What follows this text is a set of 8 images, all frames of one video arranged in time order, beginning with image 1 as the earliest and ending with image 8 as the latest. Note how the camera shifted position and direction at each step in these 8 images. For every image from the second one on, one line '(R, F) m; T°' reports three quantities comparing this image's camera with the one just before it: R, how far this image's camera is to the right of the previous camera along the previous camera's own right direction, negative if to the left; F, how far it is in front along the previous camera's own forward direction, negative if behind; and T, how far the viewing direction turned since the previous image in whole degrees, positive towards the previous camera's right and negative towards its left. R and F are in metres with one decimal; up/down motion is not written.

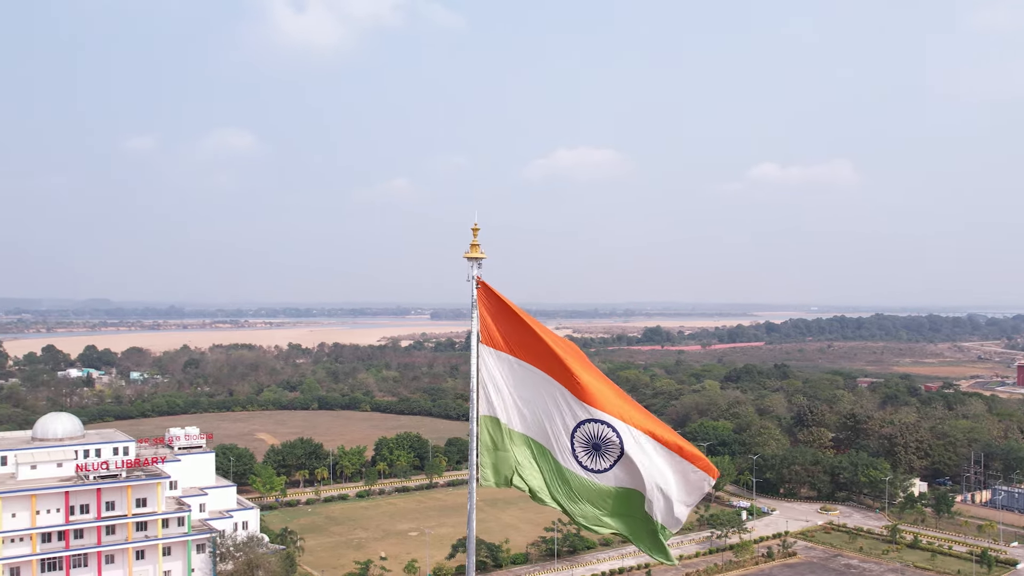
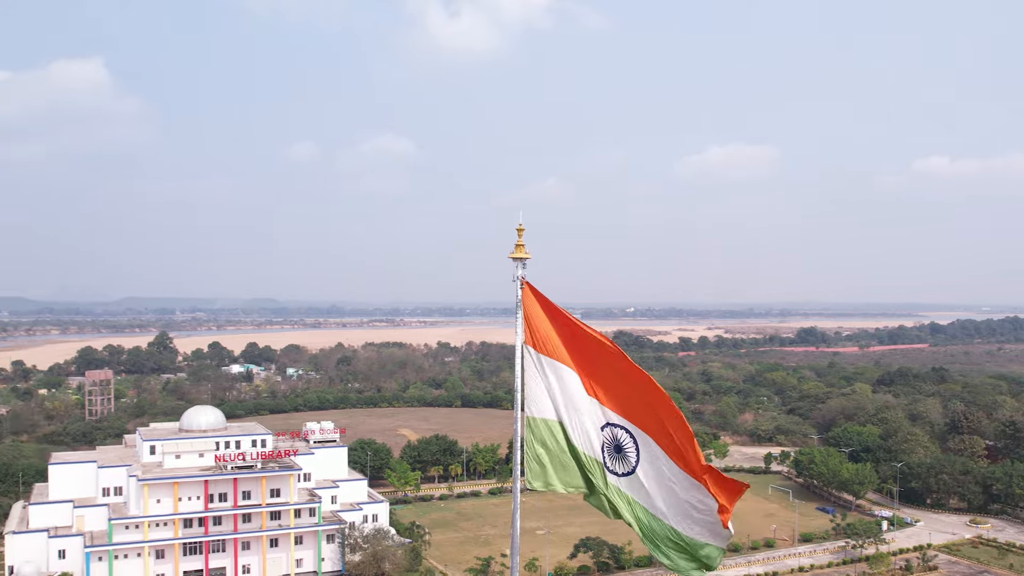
(+1.4, +0.1) m; -9°
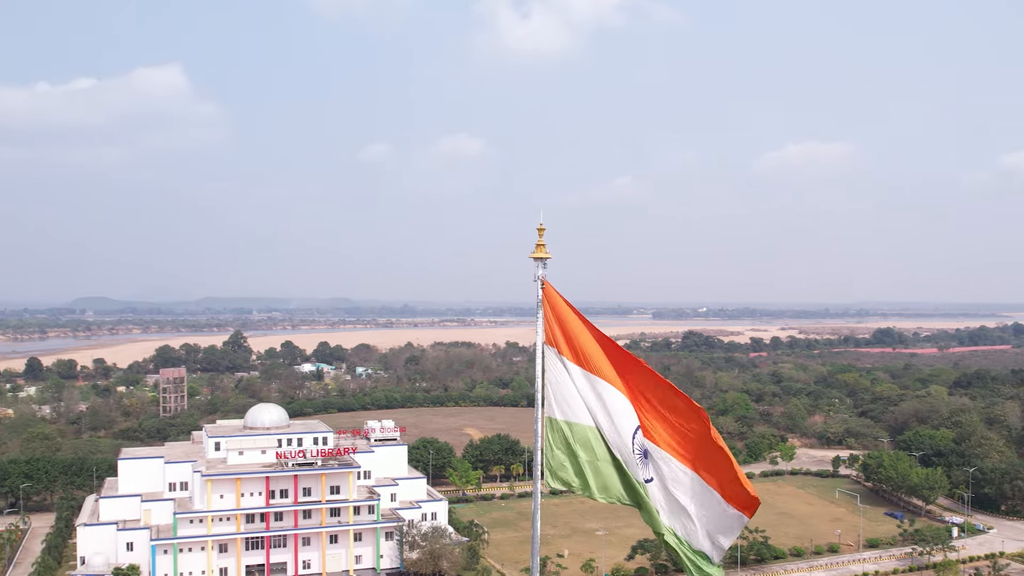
(+0.7, 0.0) m; -4°
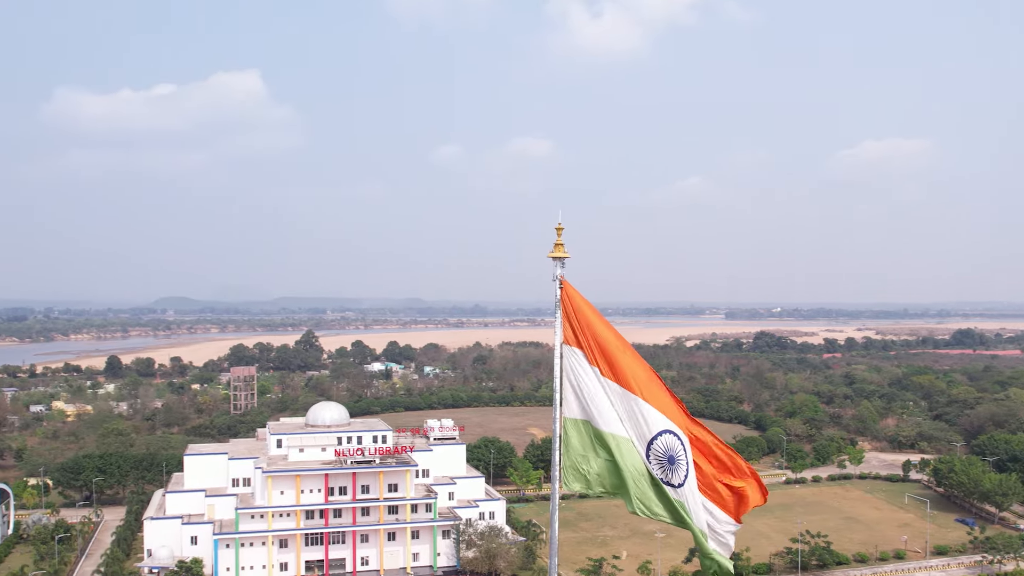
(+0.7, 0.0) m; -4°
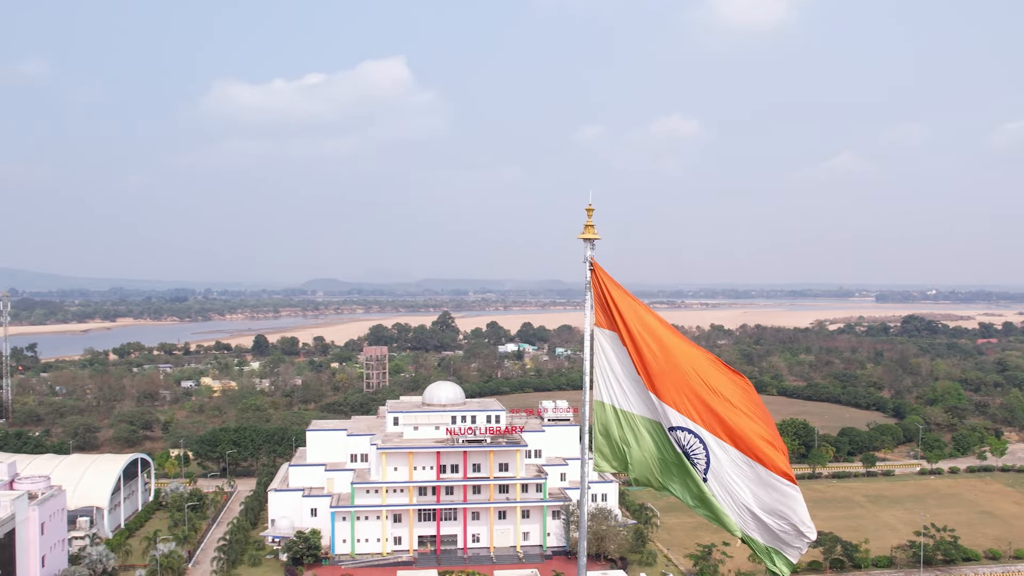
(+1.5, +0.1) m; -9°
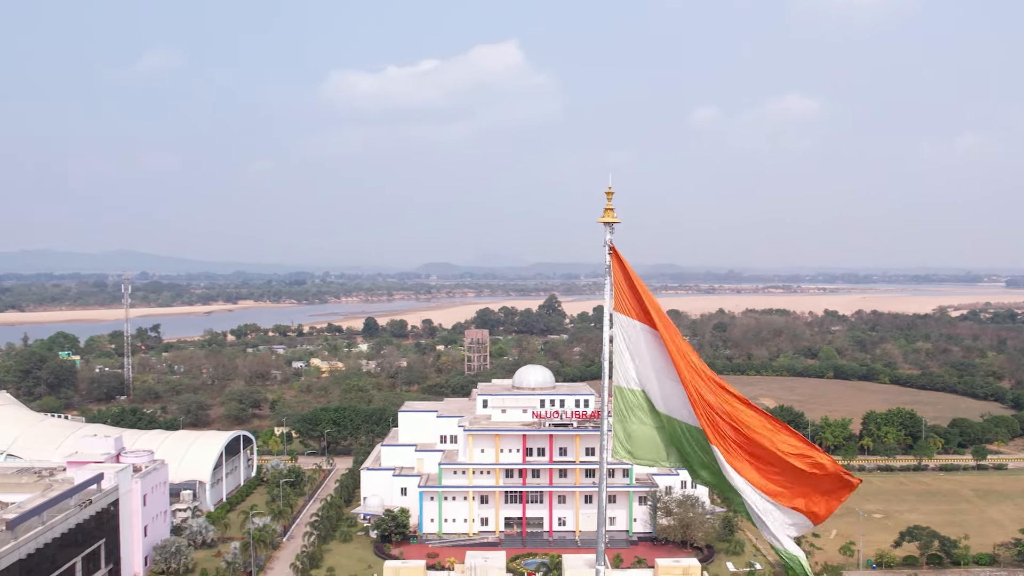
(+1.2, +0.1) m; -7°
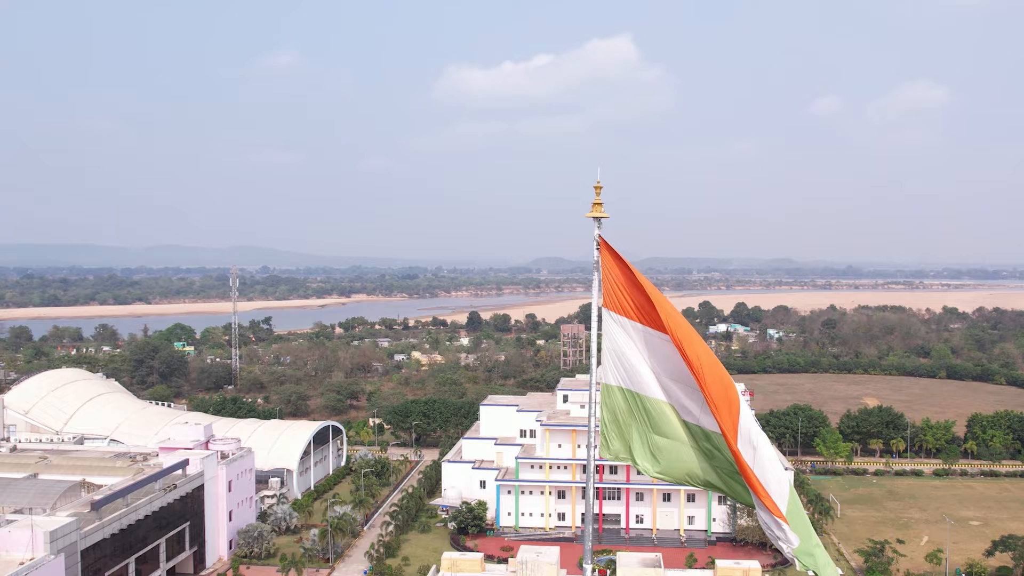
(+1.6, +0.1) m; -7°
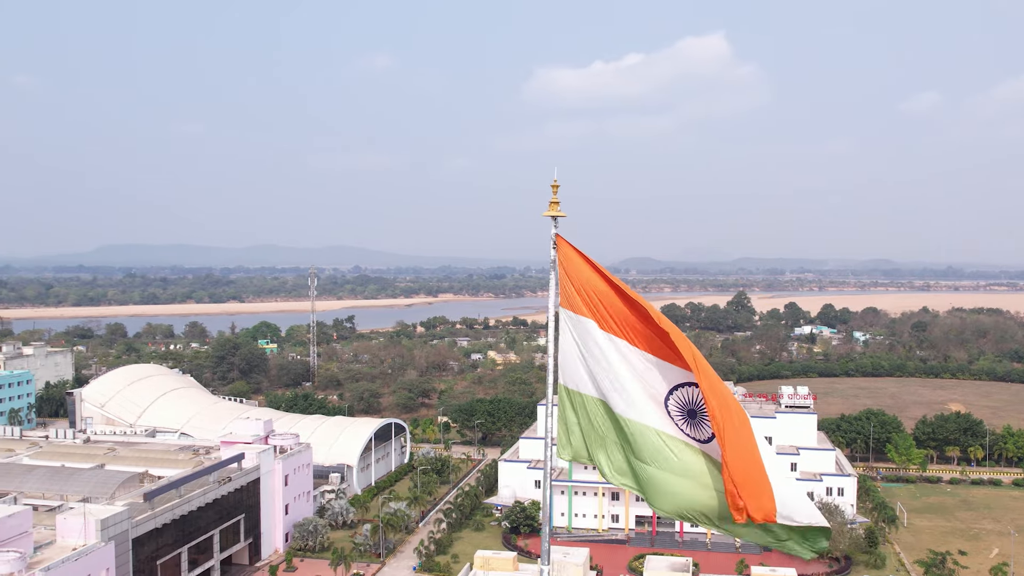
(+1.7, +0.1) m; -6°
